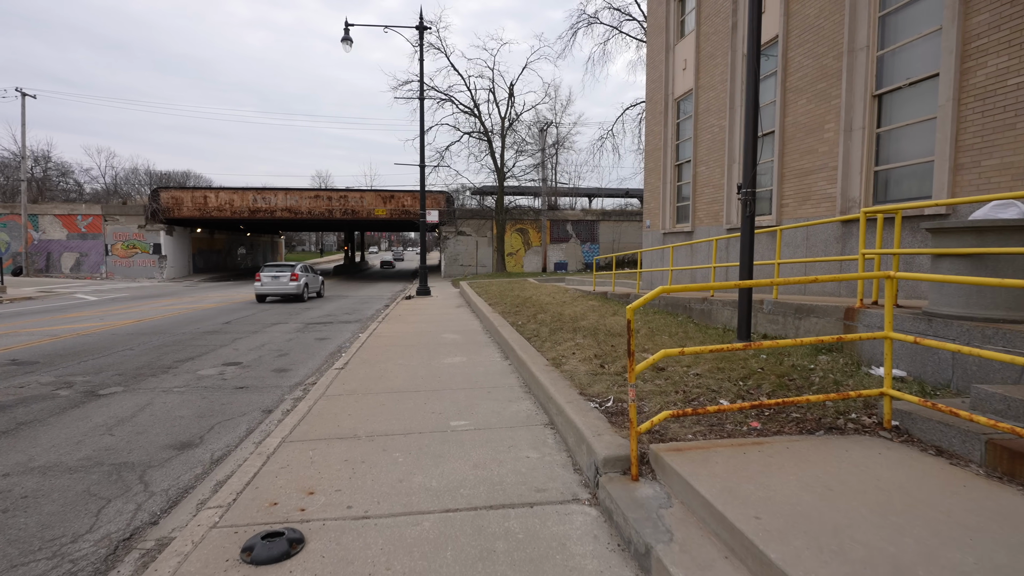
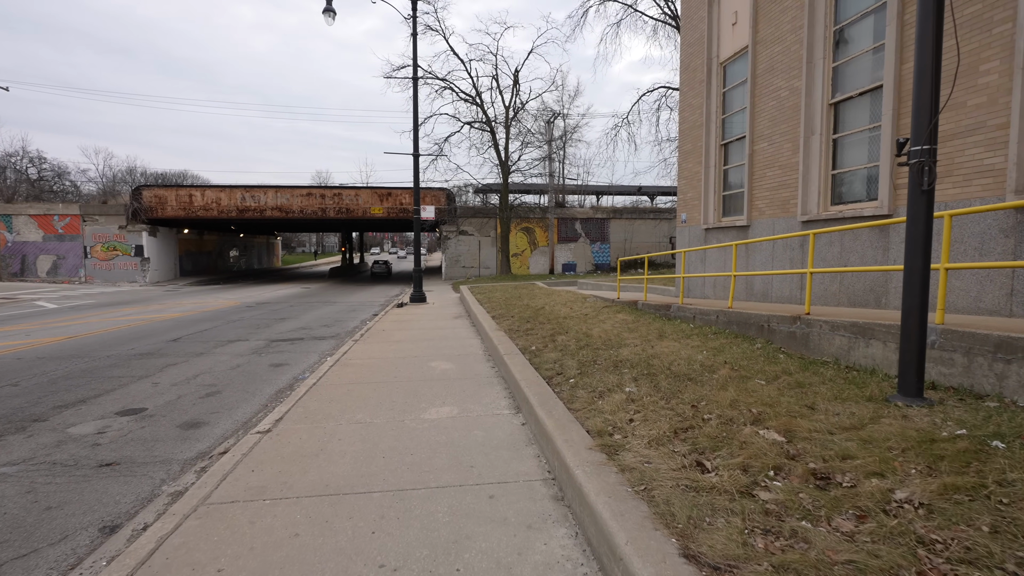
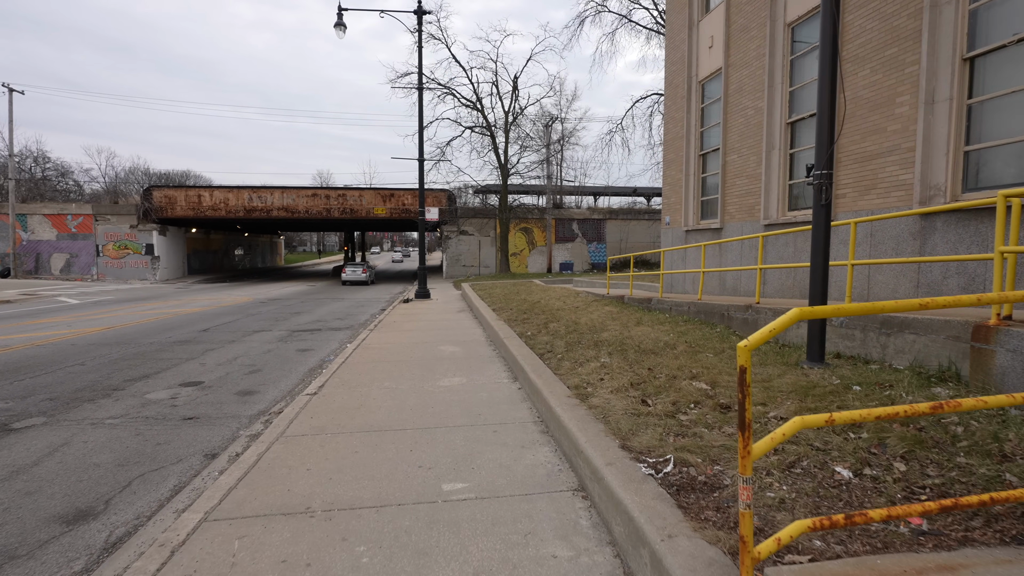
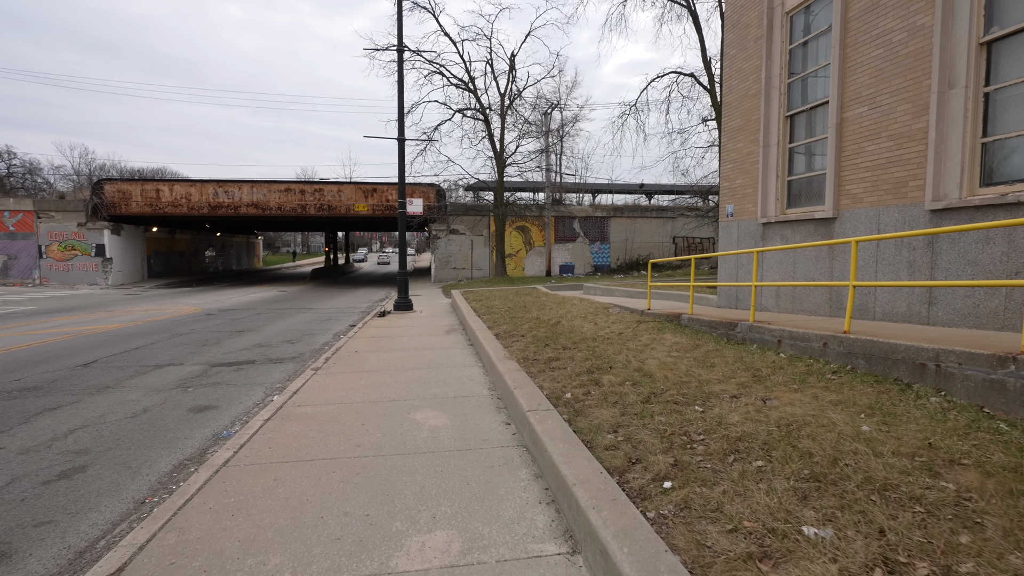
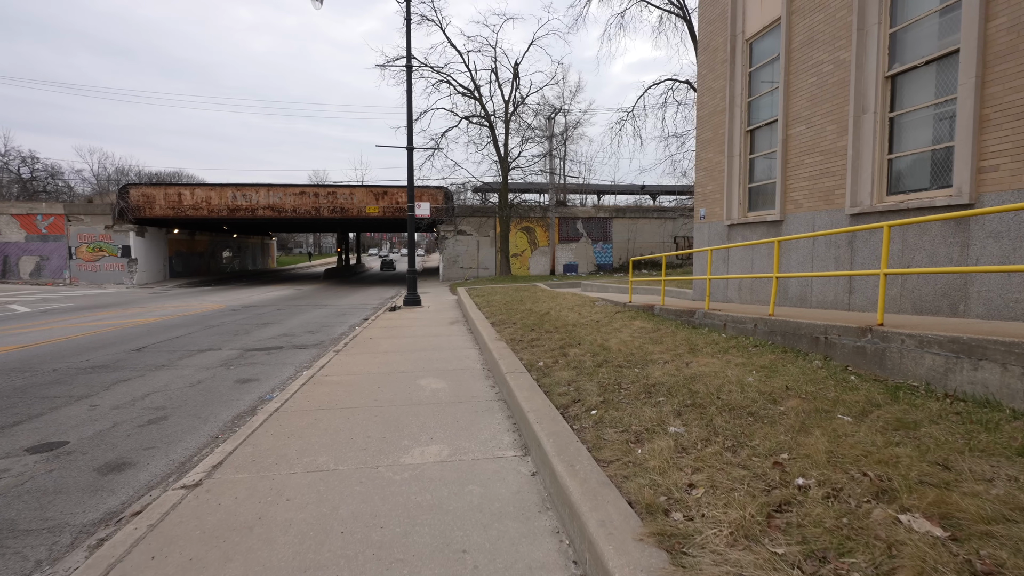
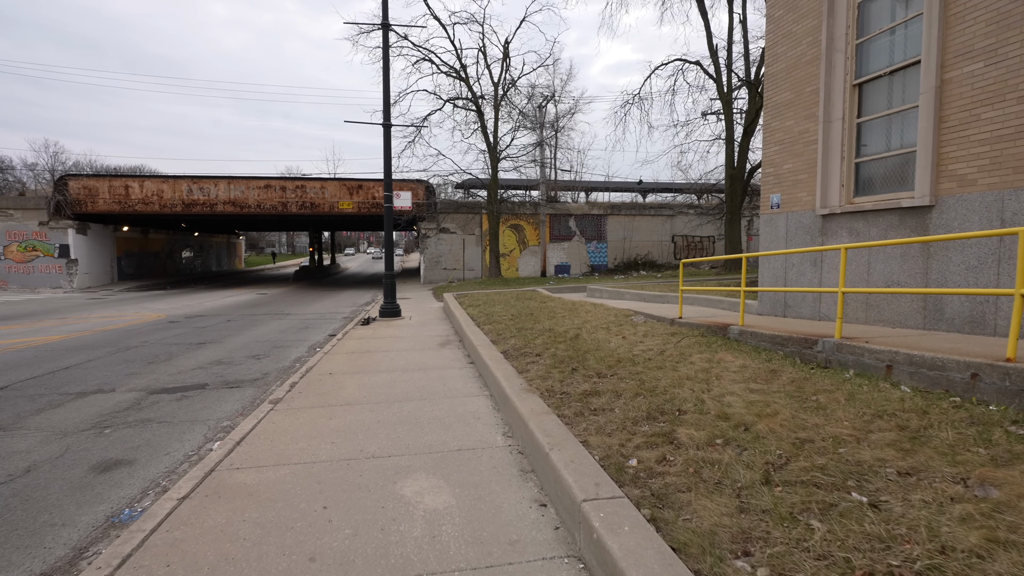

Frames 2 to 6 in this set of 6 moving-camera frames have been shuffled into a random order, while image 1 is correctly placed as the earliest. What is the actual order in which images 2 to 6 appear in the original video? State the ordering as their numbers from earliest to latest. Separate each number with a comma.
3, 2, 5, 4, 6
